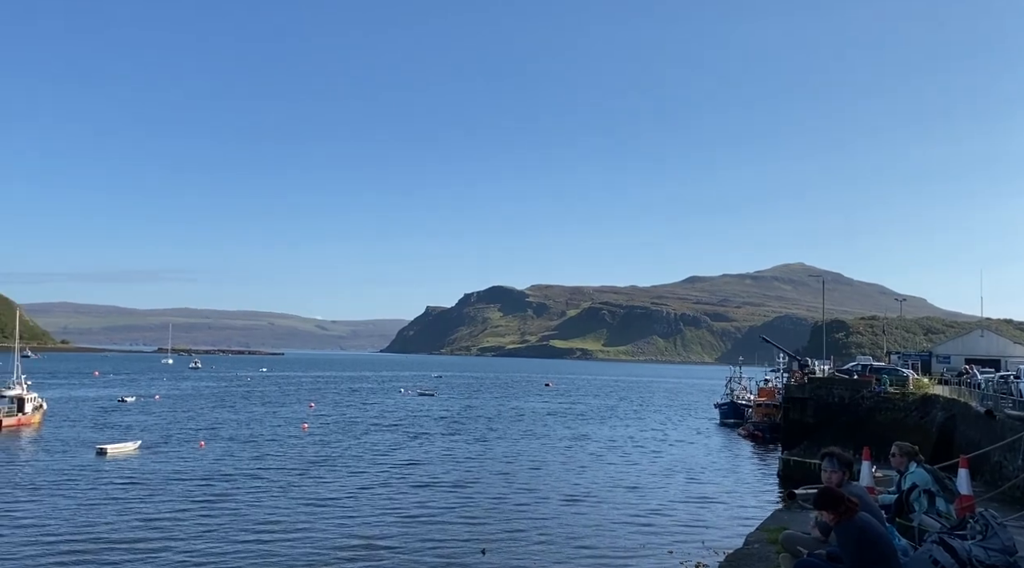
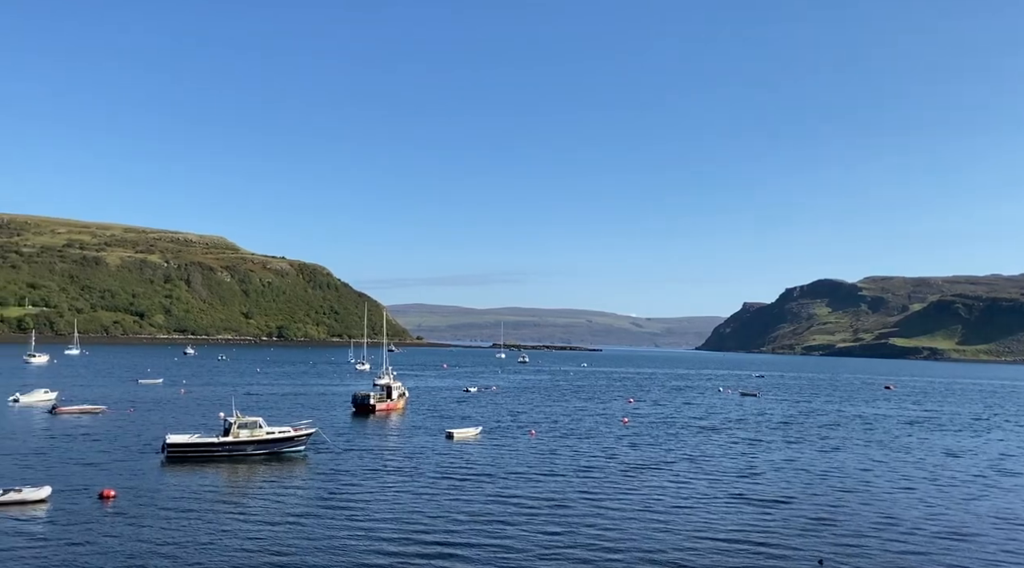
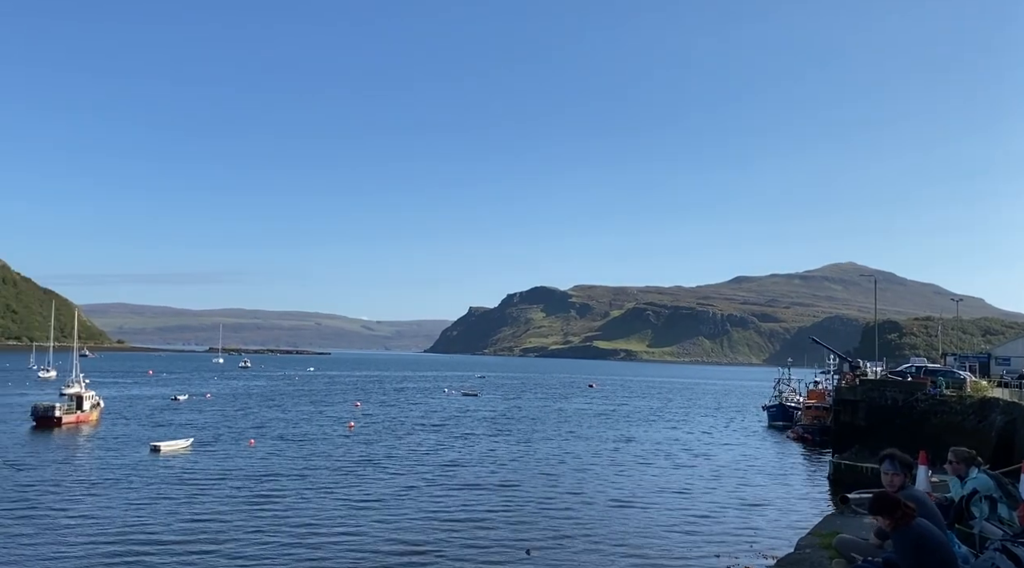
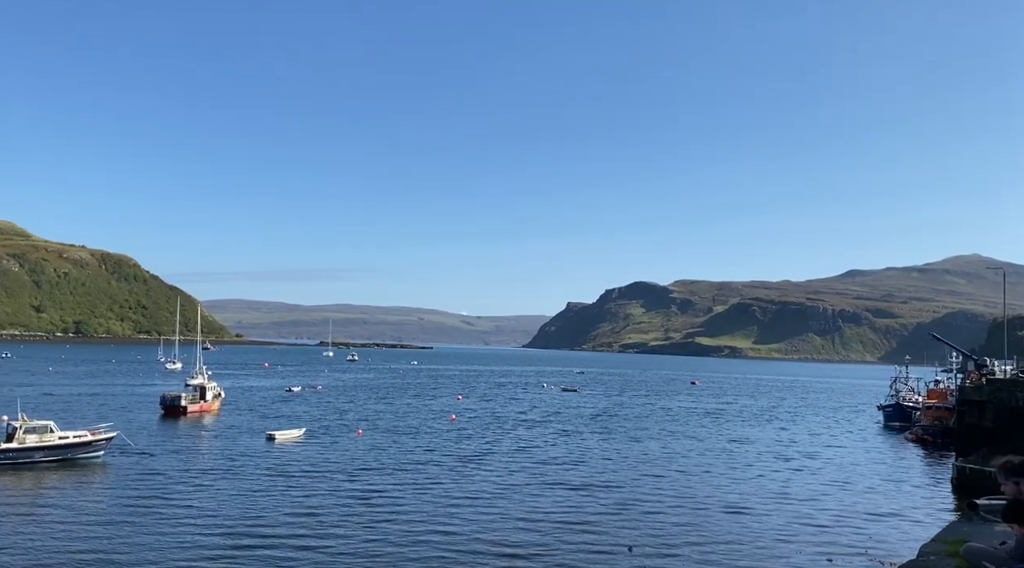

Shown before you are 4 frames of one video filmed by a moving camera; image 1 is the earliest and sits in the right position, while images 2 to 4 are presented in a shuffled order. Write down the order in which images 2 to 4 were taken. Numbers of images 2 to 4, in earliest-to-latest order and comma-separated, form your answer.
3, 4, 2
